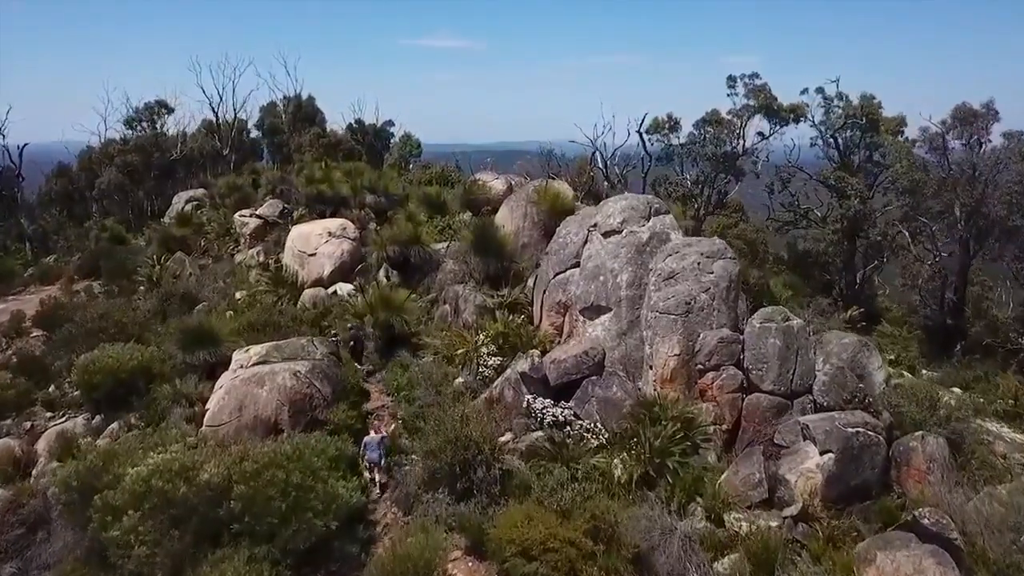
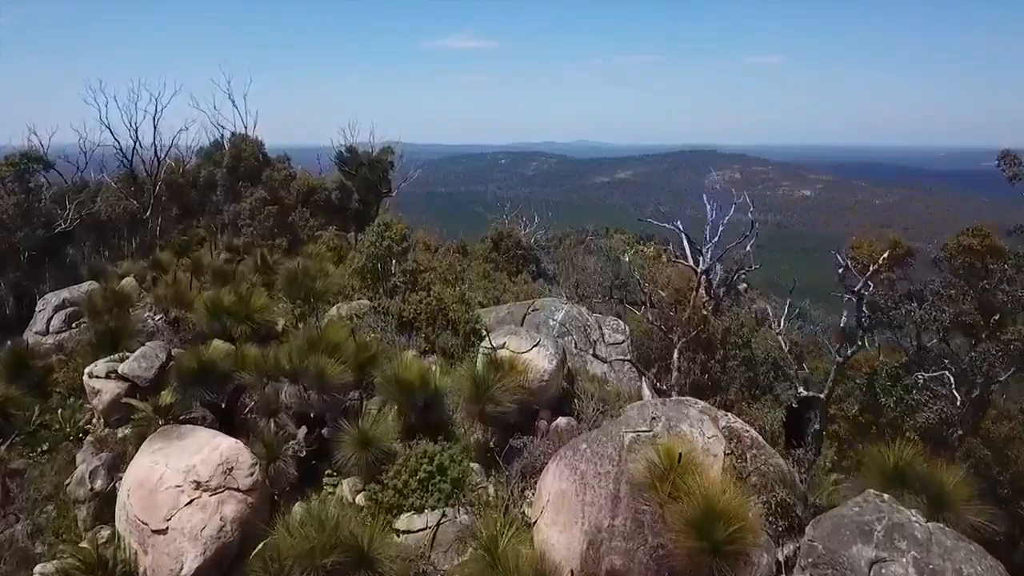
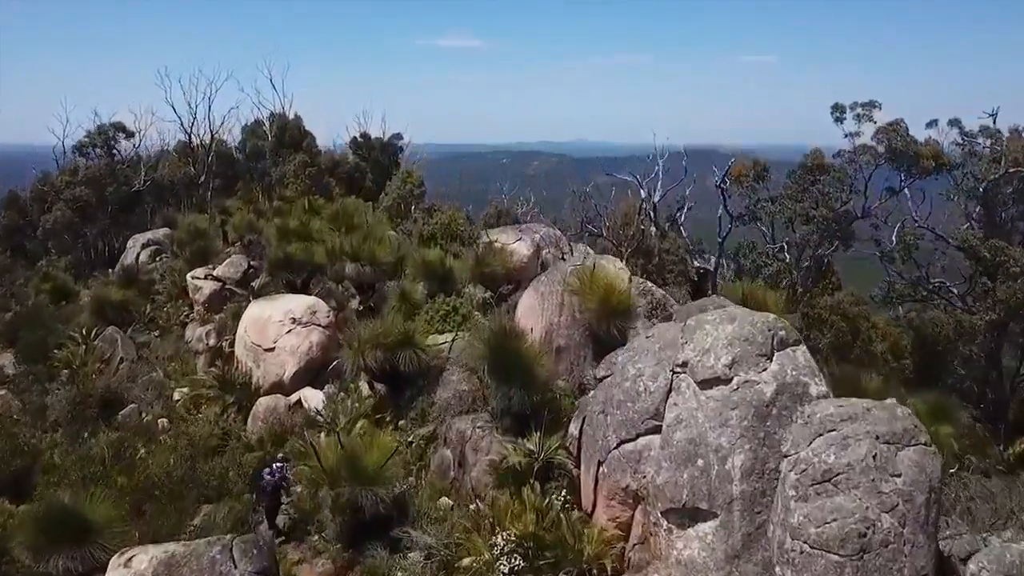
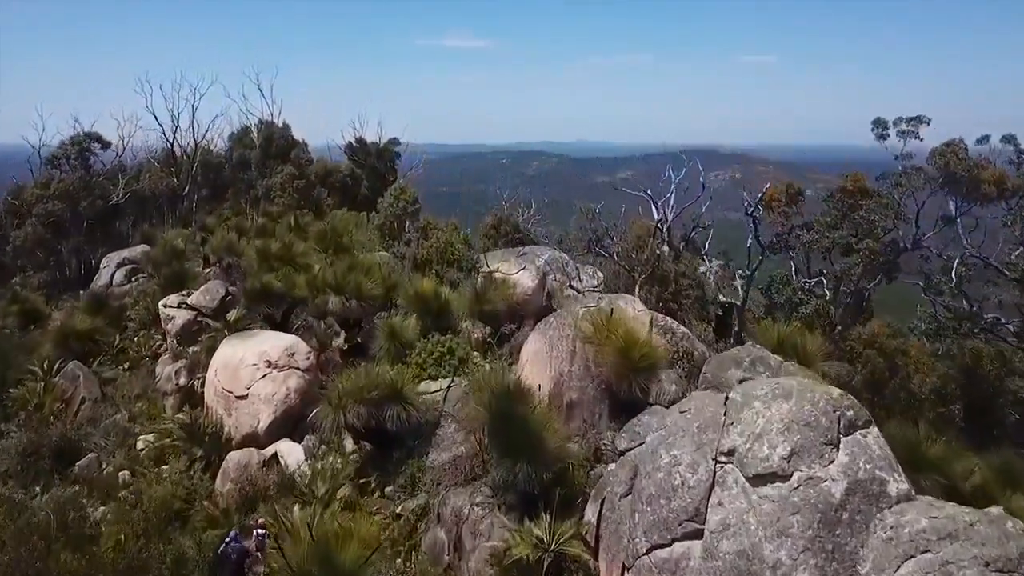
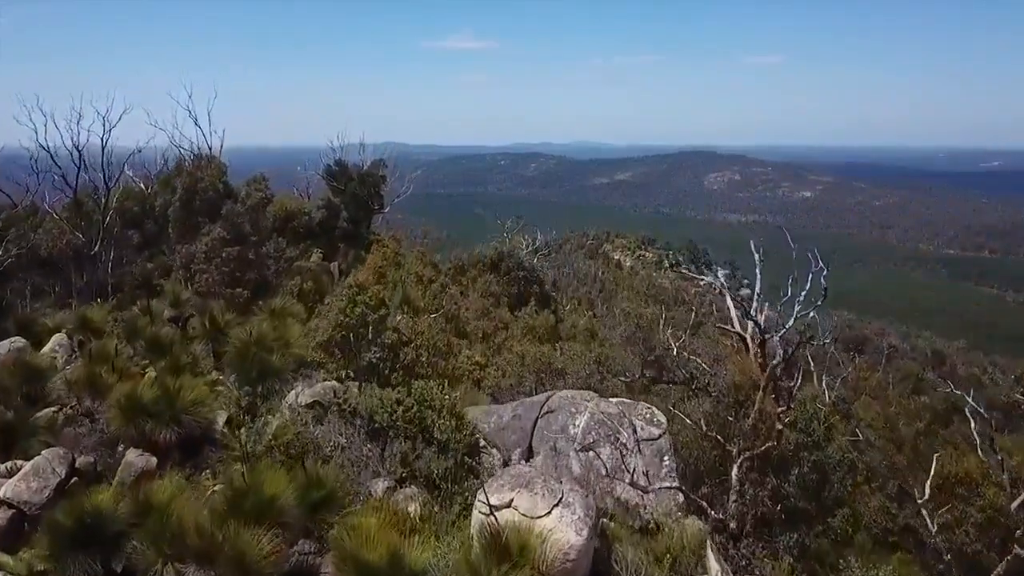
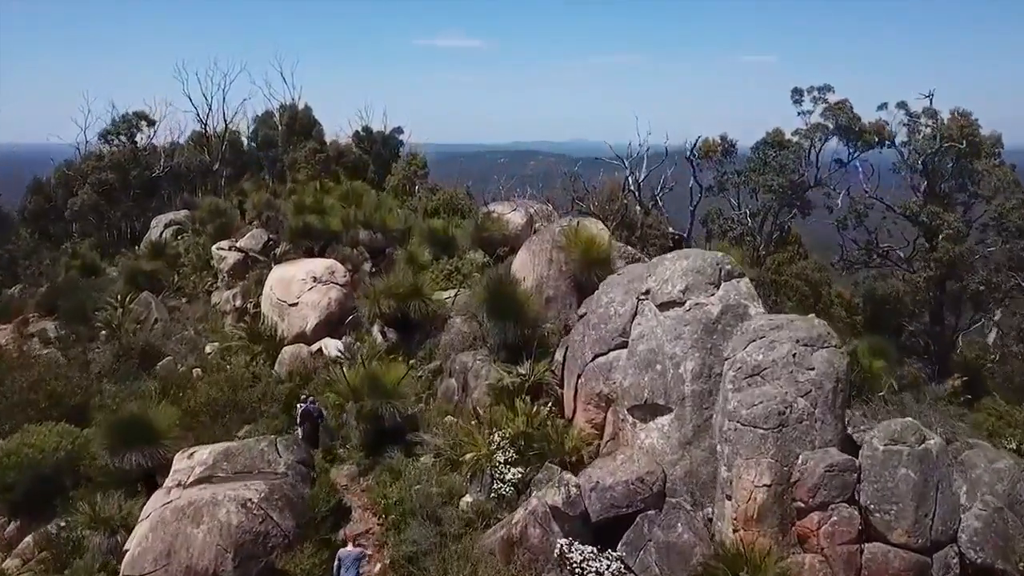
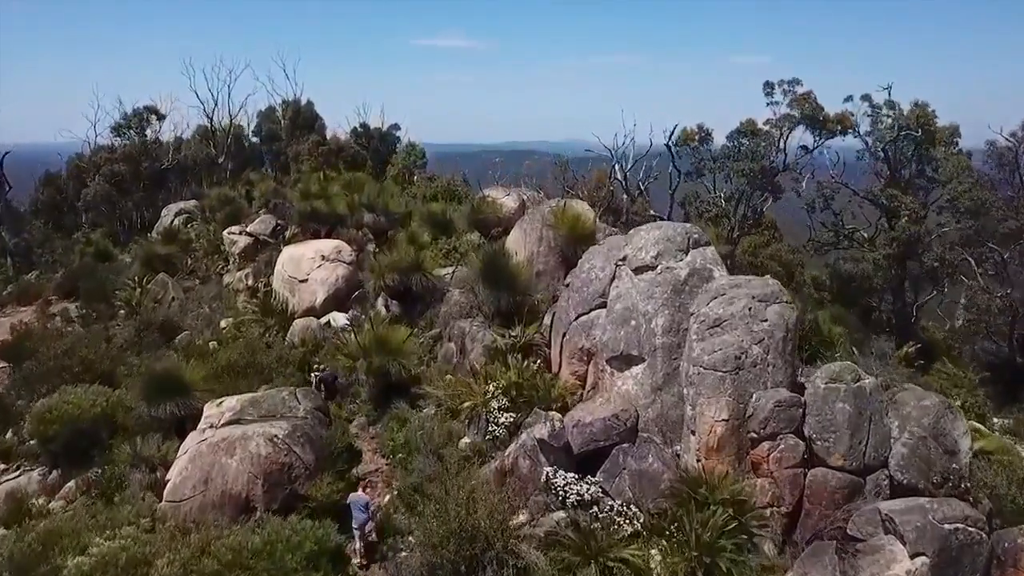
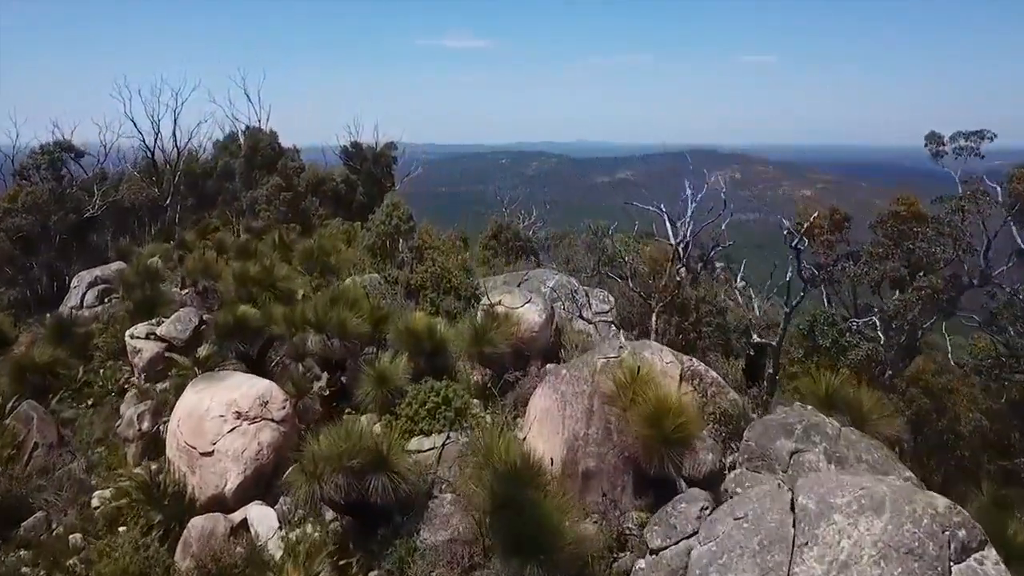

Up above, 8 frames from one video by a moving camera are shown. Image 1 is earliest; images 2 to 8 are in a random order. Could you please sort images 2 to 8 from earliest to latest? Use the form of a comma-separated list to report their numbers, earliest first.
7, 6, 3, 4, 8, 2, 5
